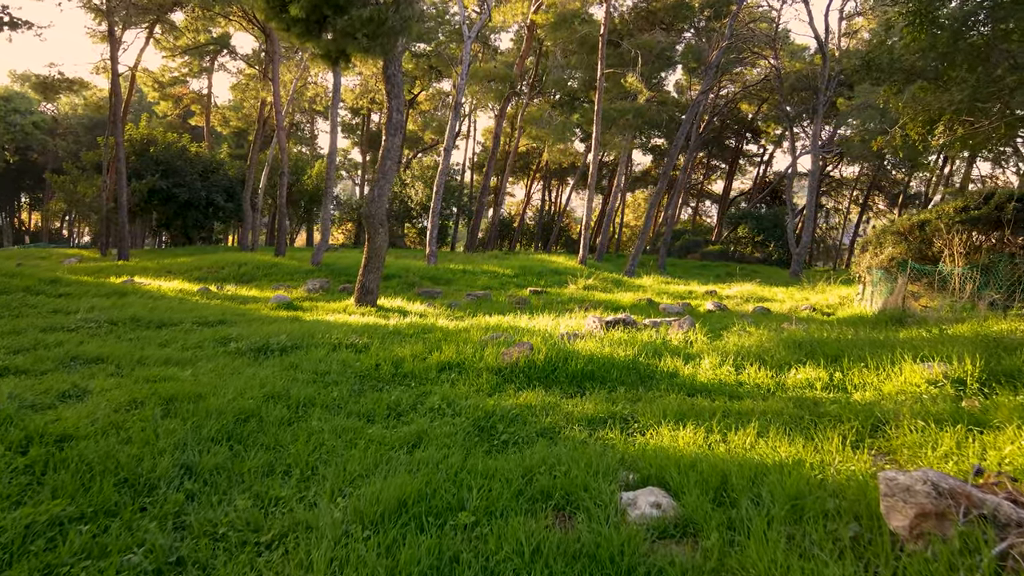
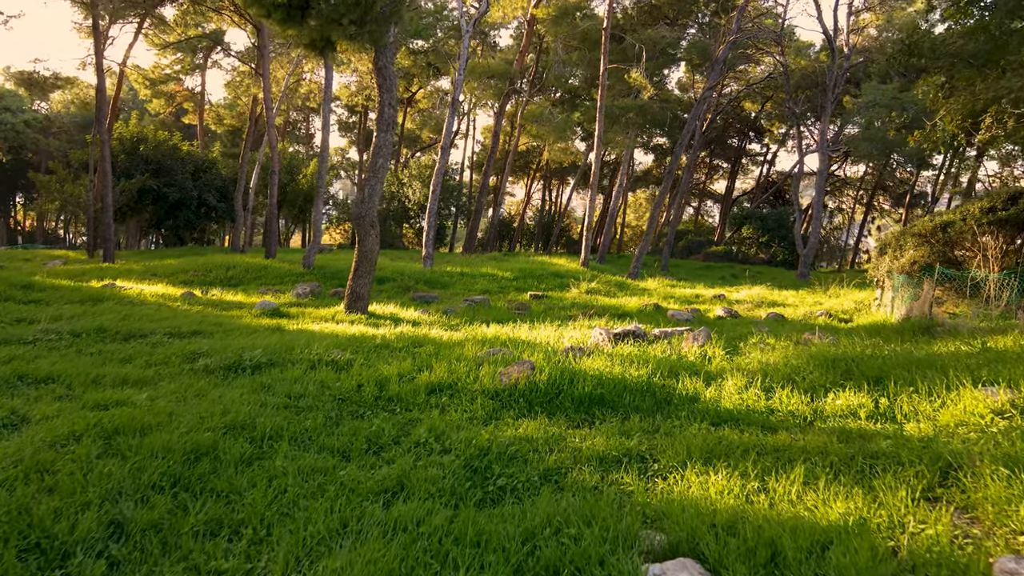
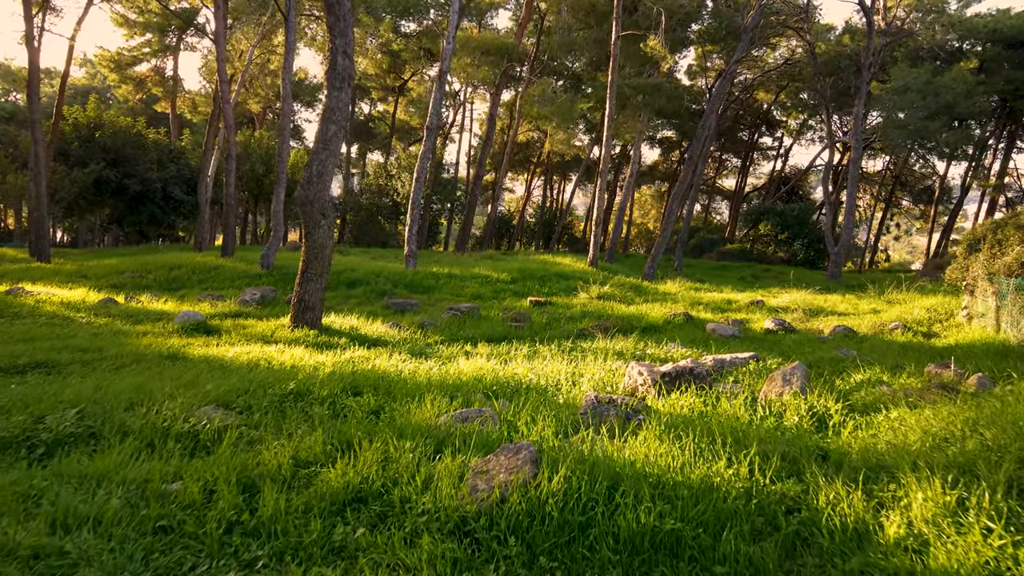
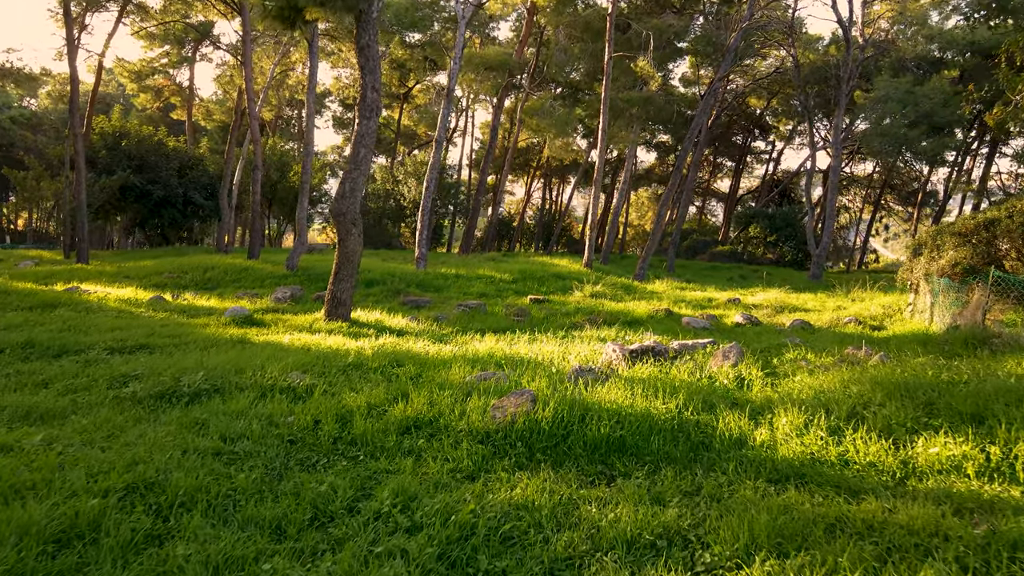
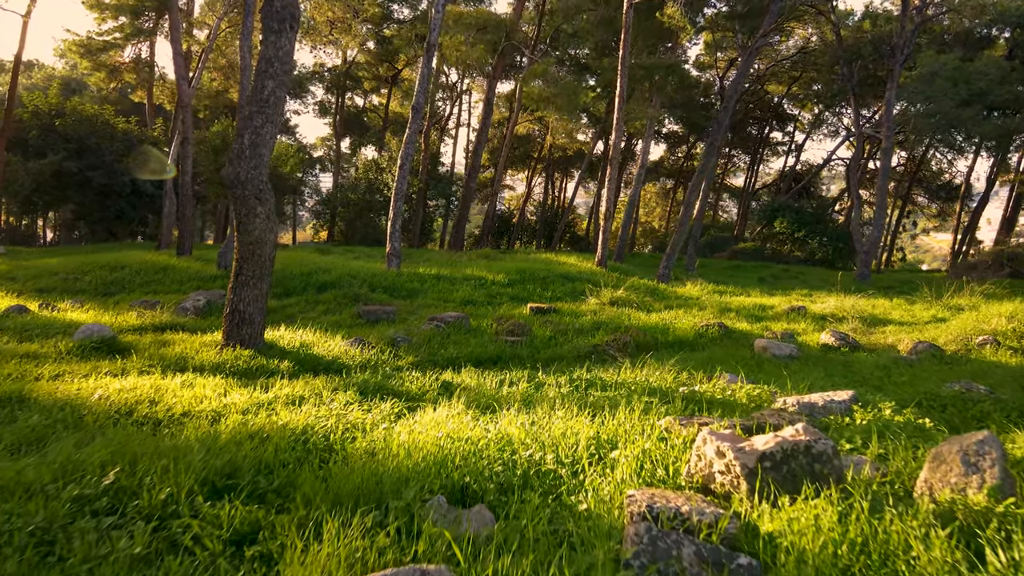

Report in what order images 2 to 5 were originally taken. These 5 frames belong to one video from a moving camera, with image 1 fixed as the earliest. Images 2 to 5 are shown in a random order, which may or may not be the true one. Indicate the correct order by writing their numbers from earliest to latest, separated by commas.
2, 4, 3, 5
